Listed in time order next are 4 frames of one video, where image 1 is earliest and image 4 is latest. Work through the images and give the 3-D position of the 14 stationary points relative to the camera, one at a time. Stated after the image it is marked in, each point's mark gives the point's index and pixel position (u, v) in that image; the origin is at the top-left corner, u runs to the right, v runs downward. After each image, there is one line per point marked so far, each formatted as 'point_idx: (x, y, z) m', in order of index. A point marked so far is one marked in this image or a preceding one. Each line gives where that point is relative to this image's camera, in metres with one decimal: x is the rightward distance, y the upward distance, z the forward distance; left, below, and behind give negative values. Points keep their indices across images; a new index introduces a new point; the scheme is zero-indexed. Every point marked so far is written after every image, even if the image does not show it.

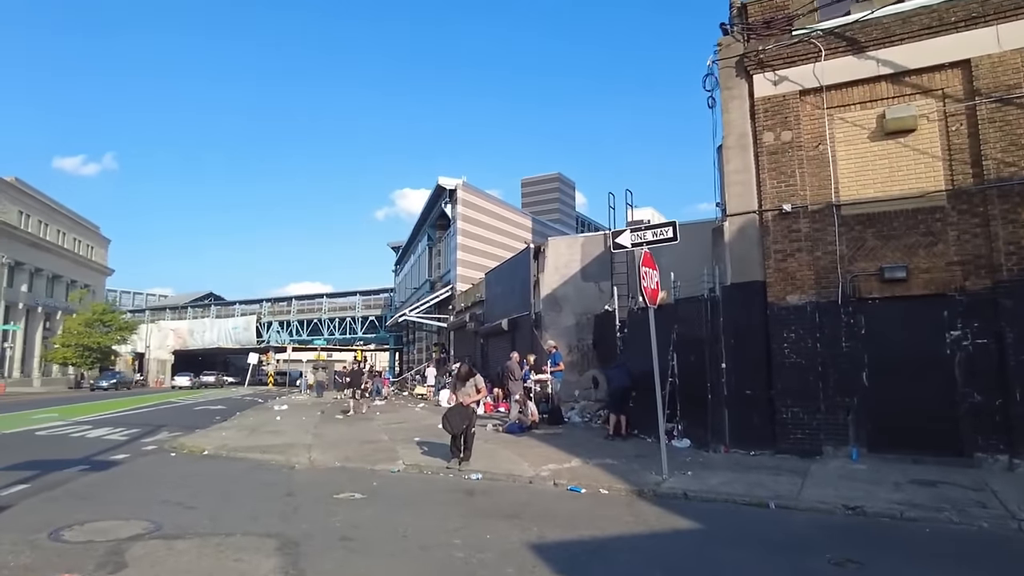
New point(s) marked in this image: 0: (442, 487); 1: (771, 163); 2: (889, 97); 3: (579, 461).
0: (-0.9, -2.6, +8.6) m
1: (+4.3, +2.1, +10.8) m
2: (+5.9, +3.0, +10.2) m
3: (+1.0, -2.7, +10.0) m
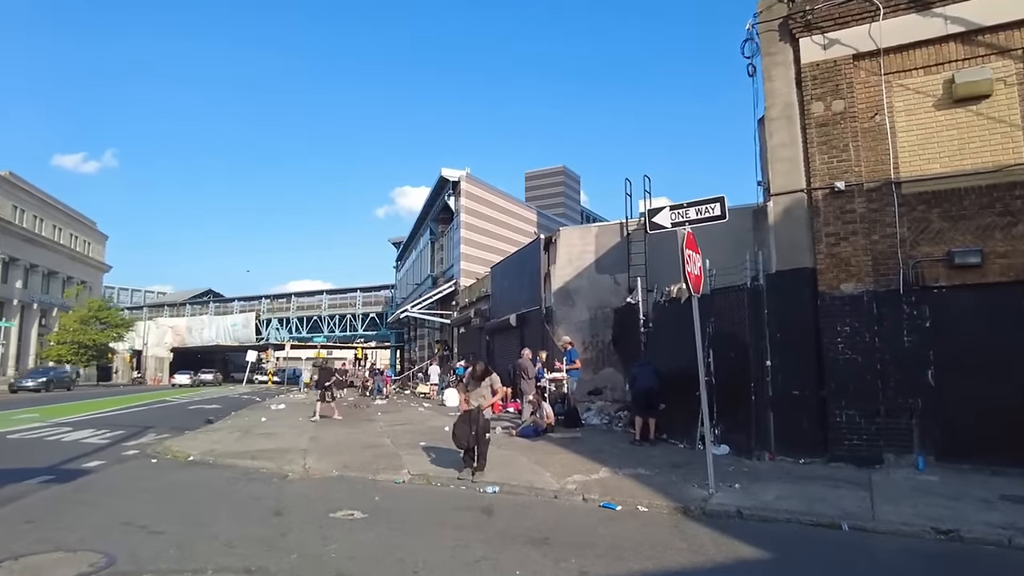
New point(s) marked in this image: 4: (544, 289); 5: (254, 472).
0: (-0.7, -2.5, +7.5) m
1: (+4.6, +2.2, +9.7) m
2: (+6.2, +3.2, +9.0) m
3: (+1.3, -2.5, +8.9) m
4: (+1.0, 0.0, +19.8) m
5: (-4.0, -2.8, +10.1) m
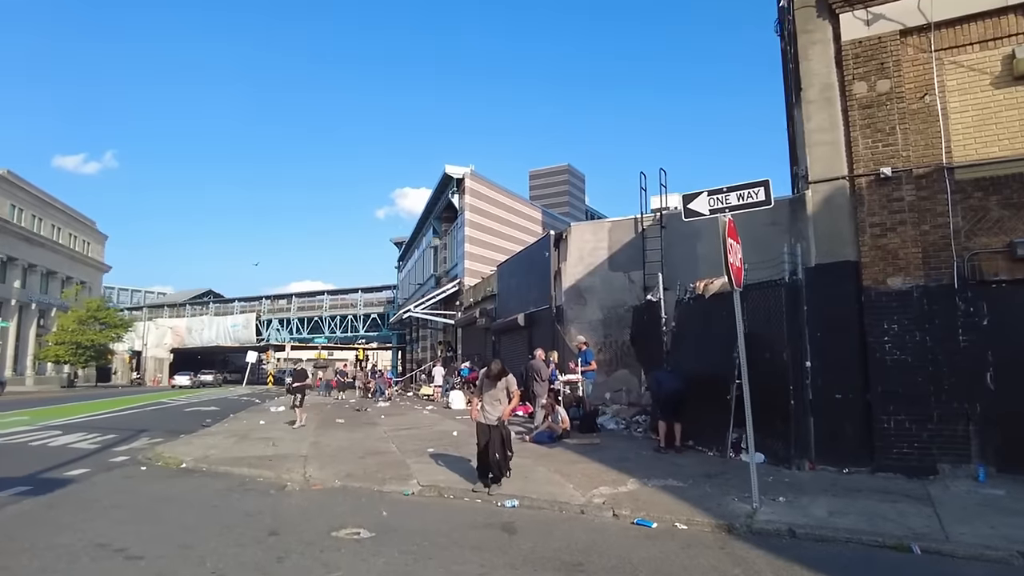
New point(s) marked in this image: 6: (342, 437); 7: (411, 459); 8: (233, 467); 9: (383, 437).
0: (-0.4, -2.4, +6.7) m
1: (+4.8, +2.3, +8.9) m
2: (+6.4, +3.2, +8.3) m
3: (+1.6, -2.4, +8.1) m
4: (+1.2, 0.0, +19.0) m
5: (-3.7, -2.8, +9.3) m
6: (-3.5, -3.1, +13.6) m
7: (-1.6, -2.7, +10.3) m
8: (-4.4, -2.8, +10.3) m
9: (-2.6, -3.0, +13.3) m
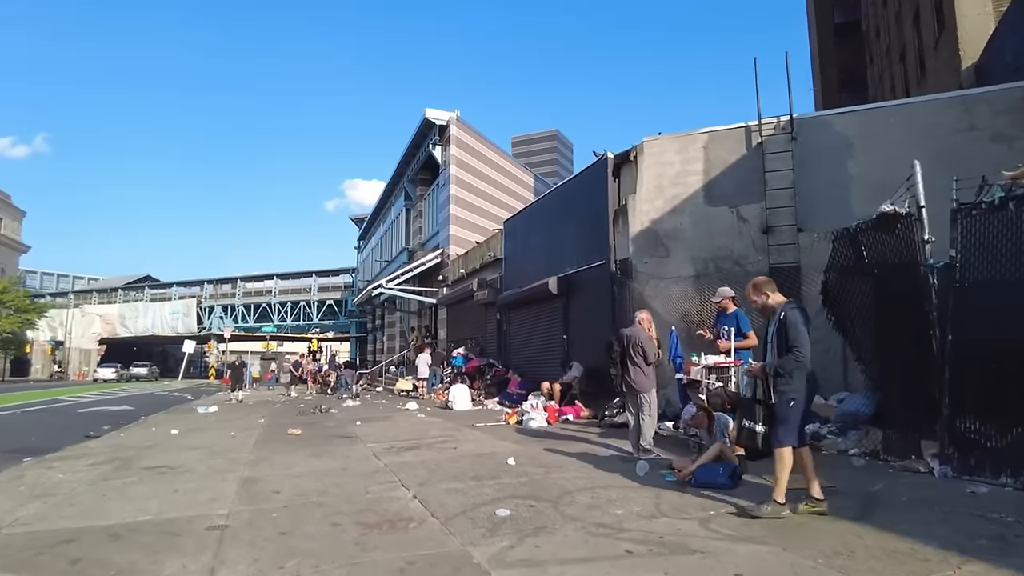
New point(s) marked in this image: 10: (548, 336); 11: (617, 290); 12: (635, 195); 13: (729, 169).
0: (+1.2, -1.4, +0.8) m
1: (+6.3, +3.3, +3.3) m
2: (+8.0, +4.2, +2.8) m
3: (+3.1, -1.4, +2.3) m
4: (+2.0, +1.1, +13.1) m
5: (-2.3, -1.7, +3.1) m
6: (-2.4, -2.0, +7.4) m
7: (-0.2, -1.7, +4.2) m
8: (-3.0, -1.8, +4.0) m
9: (-1.5, -2.0, +7.2) m
10: (+0.8, -1.2, +15.7) m
11: (+2.0, 0.0, +12.6) m
12: (+2.4, +1.8, +12.5) m
13: (+3.9, +2.2, +11.8) m
